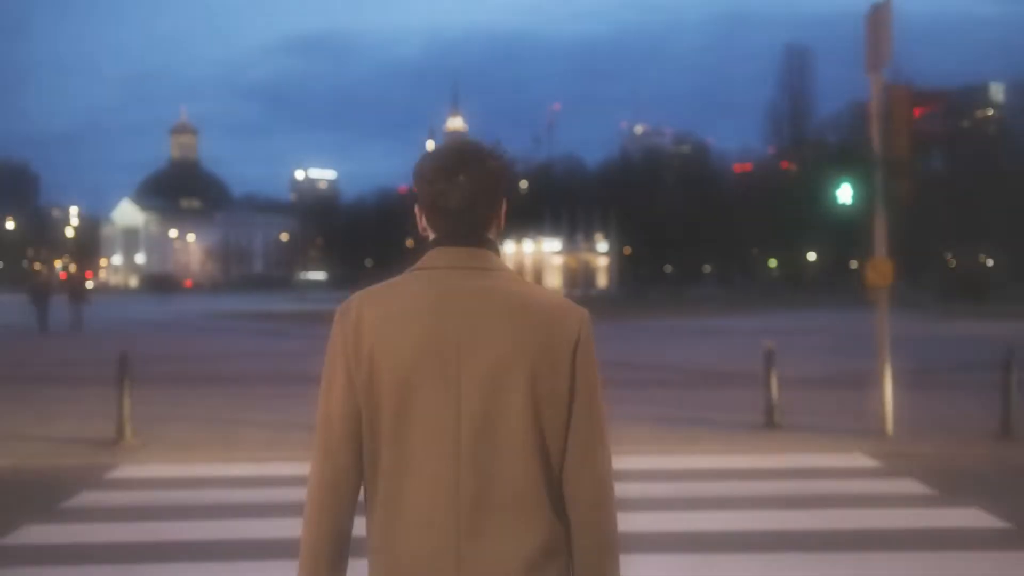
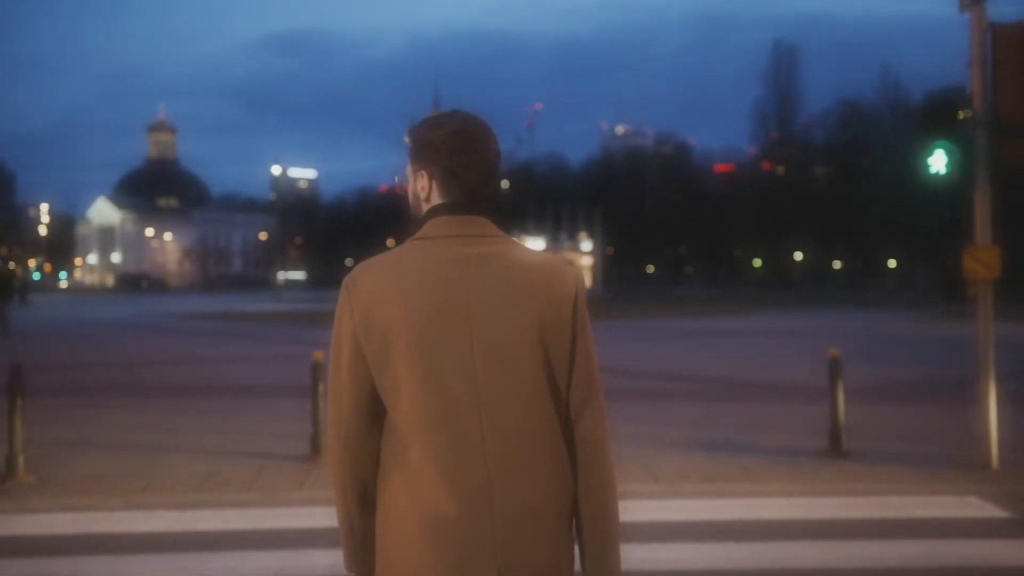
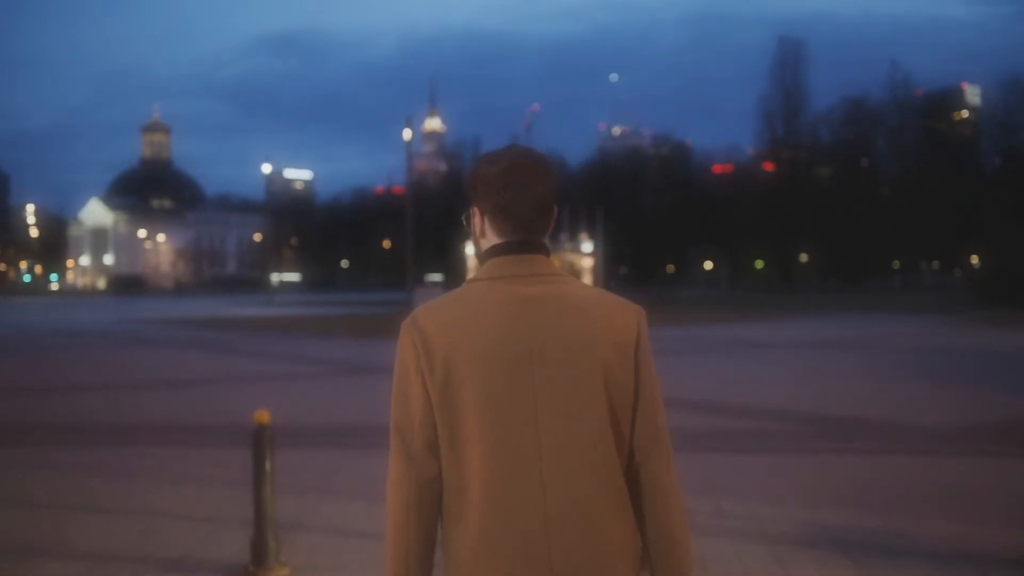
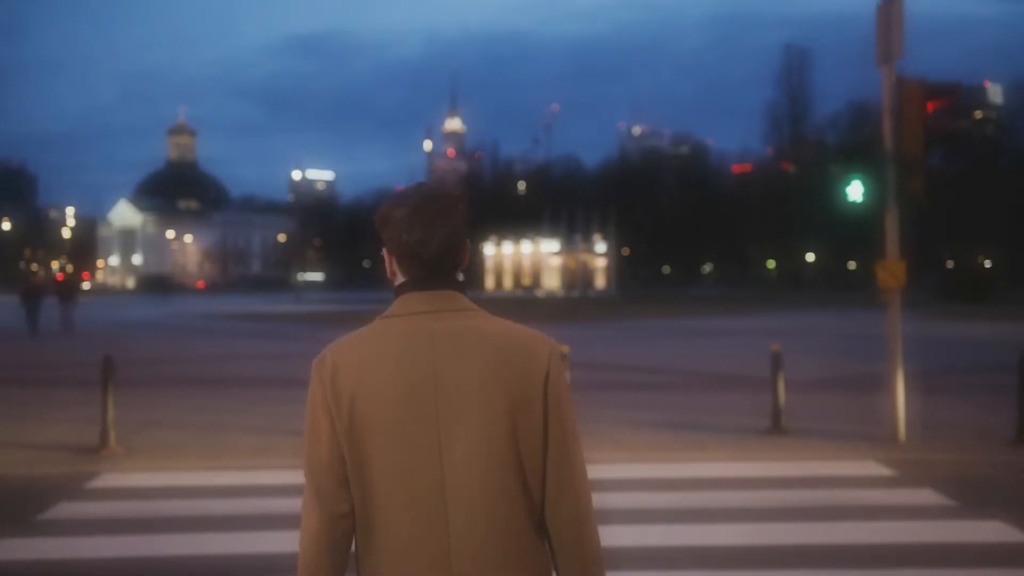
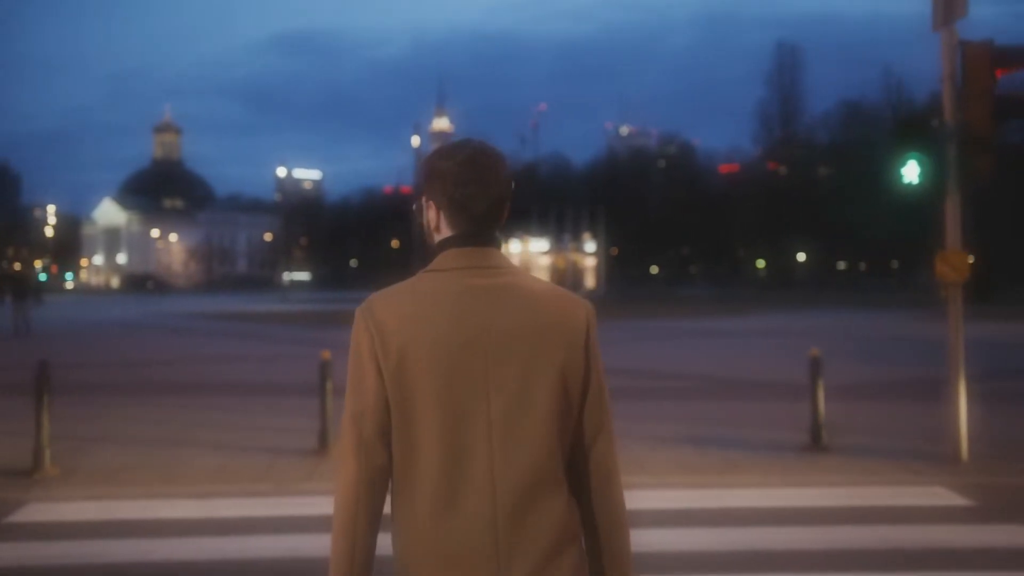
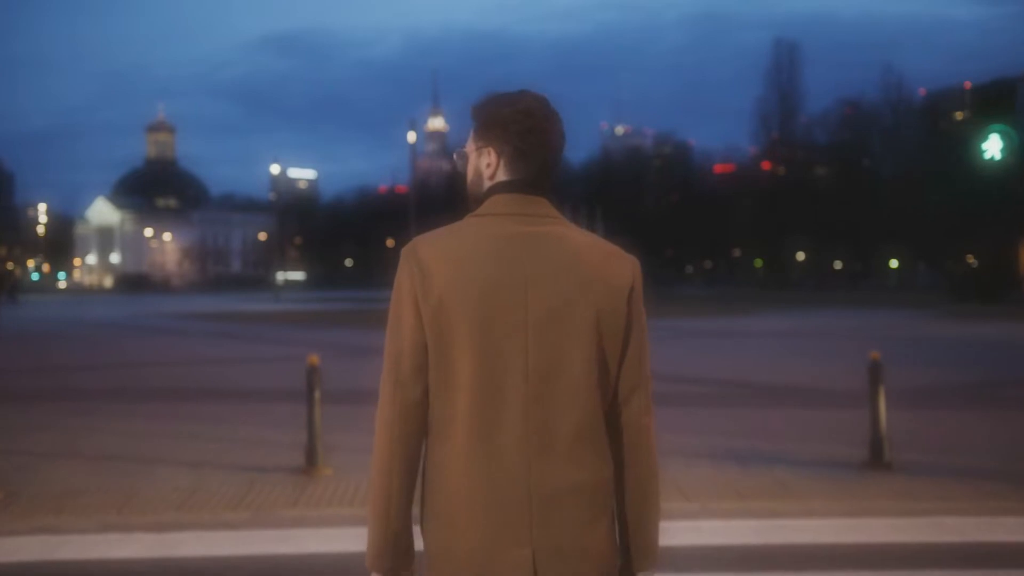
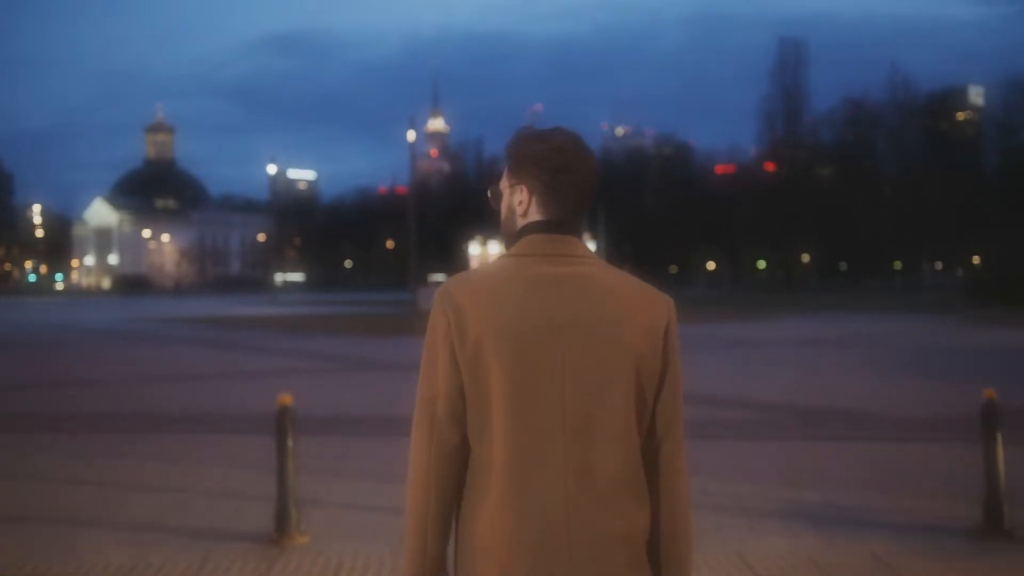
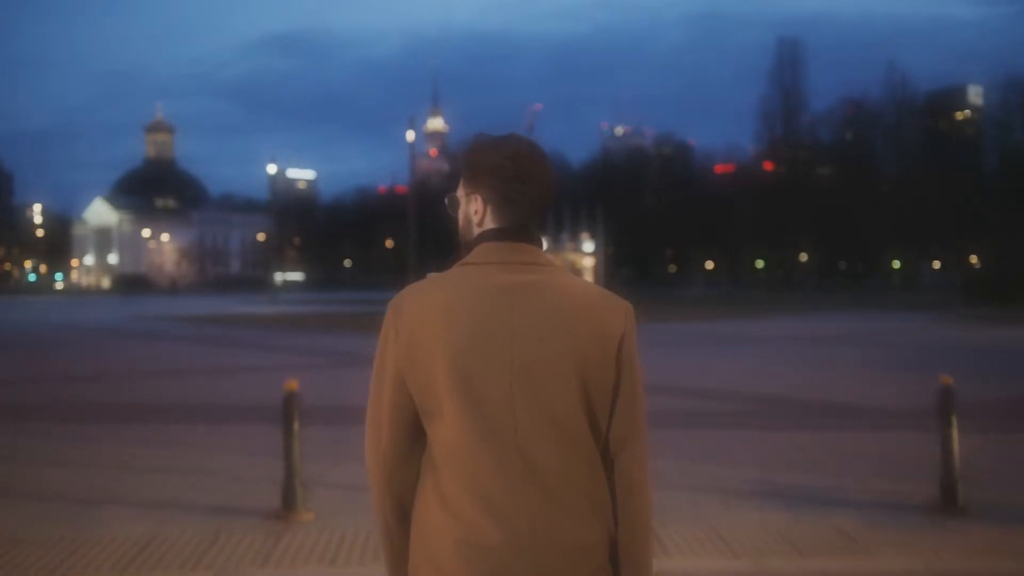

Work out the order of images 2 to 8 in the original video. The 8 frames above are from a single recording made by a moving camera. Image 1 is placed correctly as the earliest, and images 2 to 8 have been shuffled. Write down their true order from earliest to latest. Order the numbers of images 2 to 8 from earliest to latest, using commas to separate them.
4, 5, 2, 6, 8, 7, 3
